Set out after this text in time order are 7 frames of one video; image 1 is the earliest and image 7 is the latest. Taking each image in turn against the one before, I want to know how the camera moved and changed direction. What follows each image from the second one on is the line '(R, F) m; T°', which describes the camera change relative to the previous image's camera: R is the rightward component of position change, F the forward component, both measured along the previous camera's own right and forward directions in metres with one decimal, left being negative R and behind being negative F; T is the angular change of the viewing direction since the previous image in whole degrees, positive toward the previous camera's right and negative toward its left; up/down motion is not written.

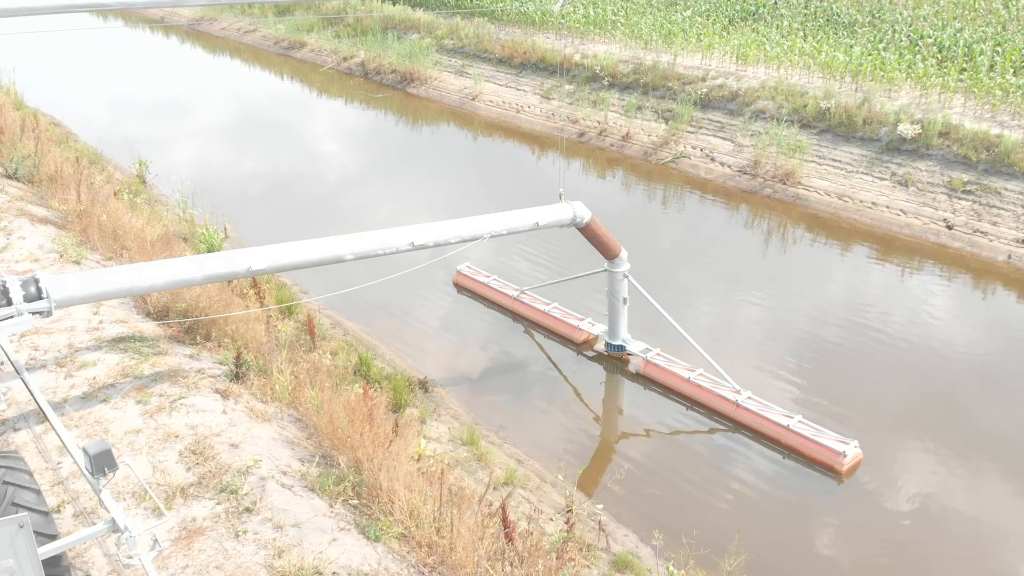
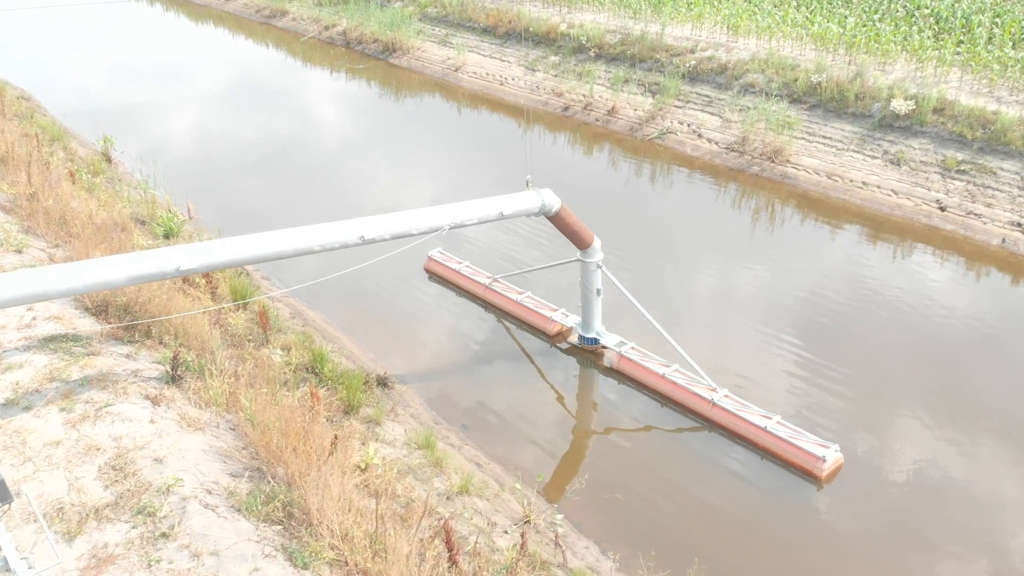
(+0.3, +0.5) m; 0°
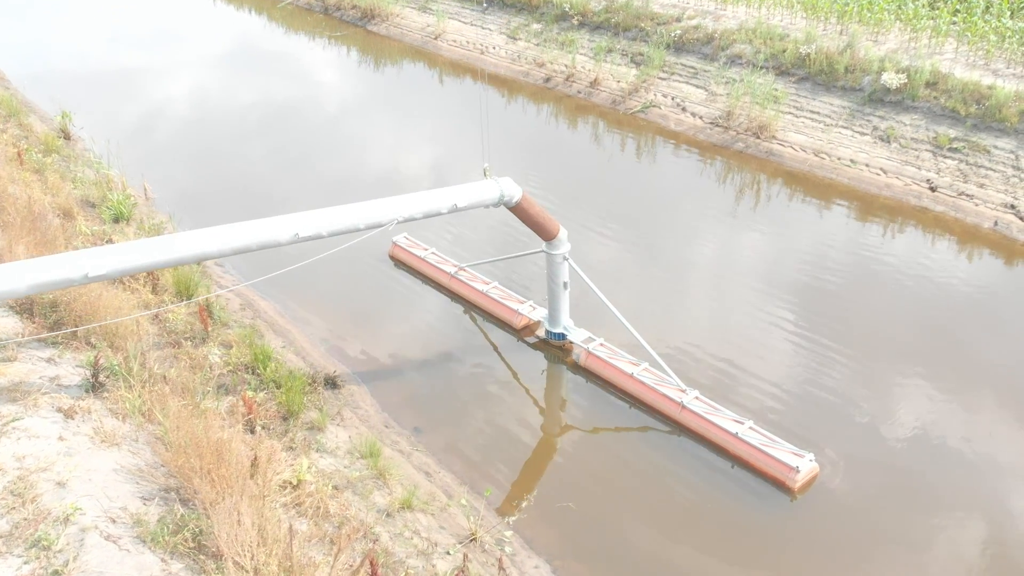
(+0.4, +0.5) m; 0°
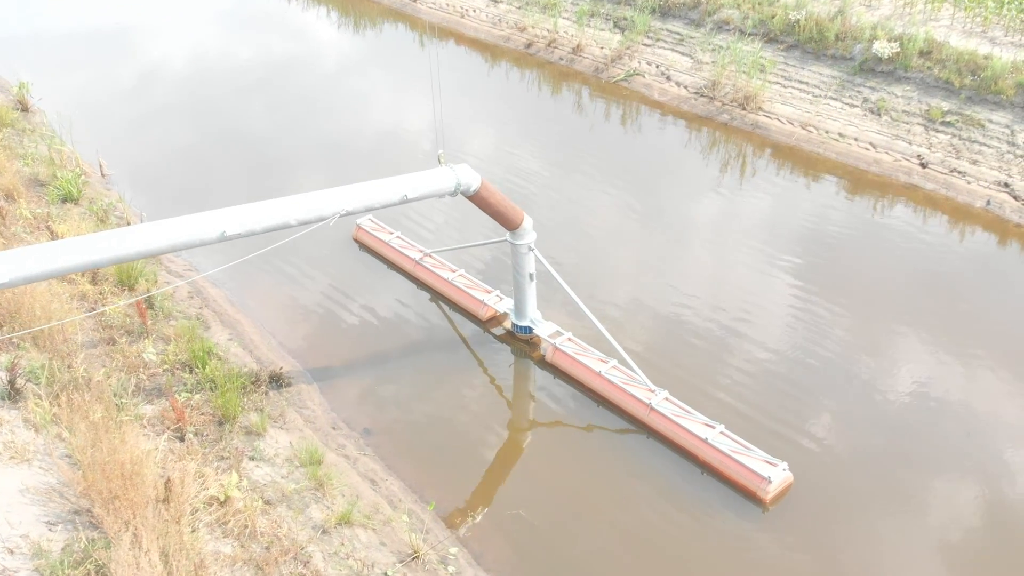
(+0.4, +0.5) m; 0°
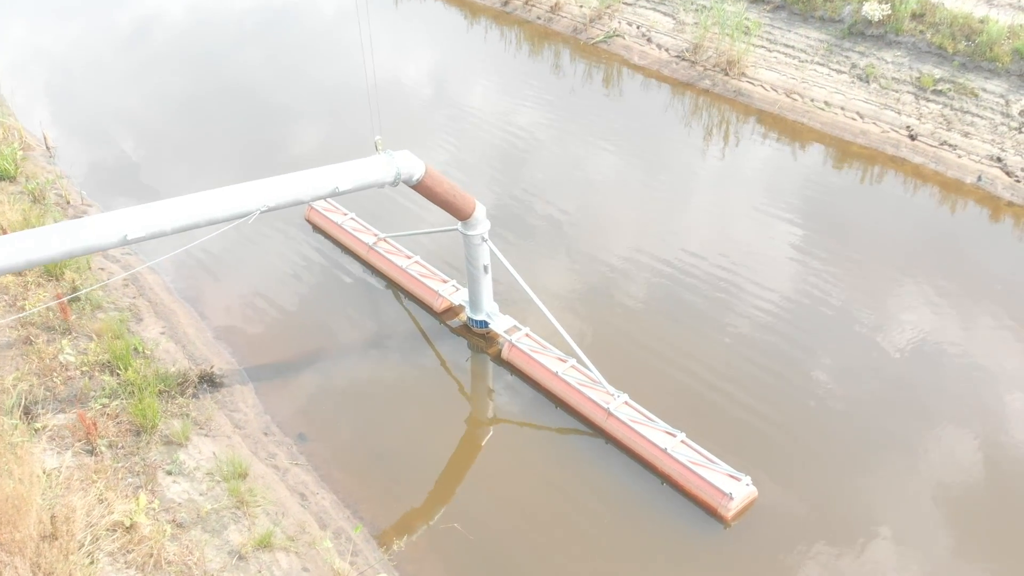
(+0.4, +0.5) m; 0°
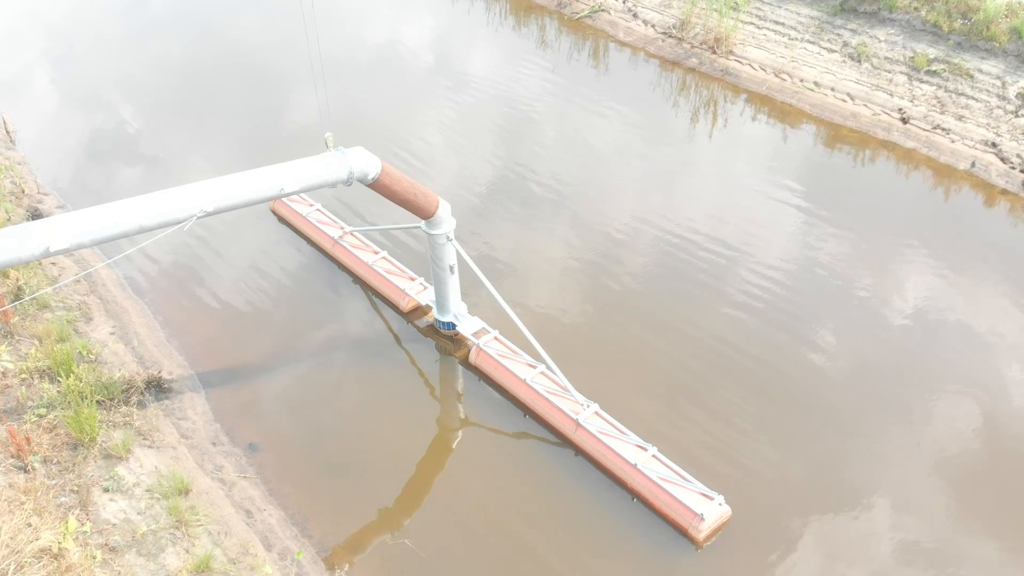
(+0.3, +0.3) m; 0°
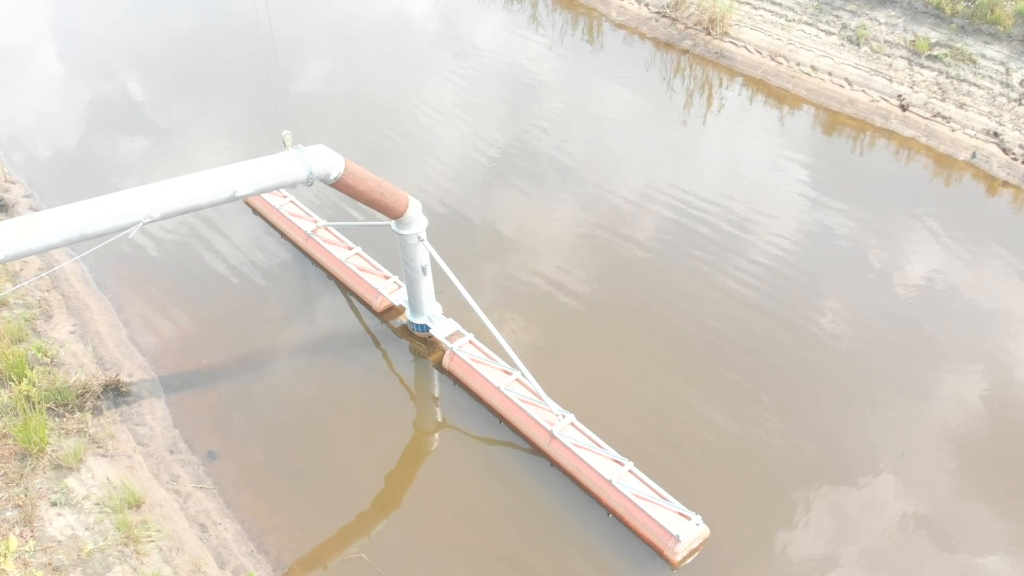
(+0.2, +0.3) m; 0°
